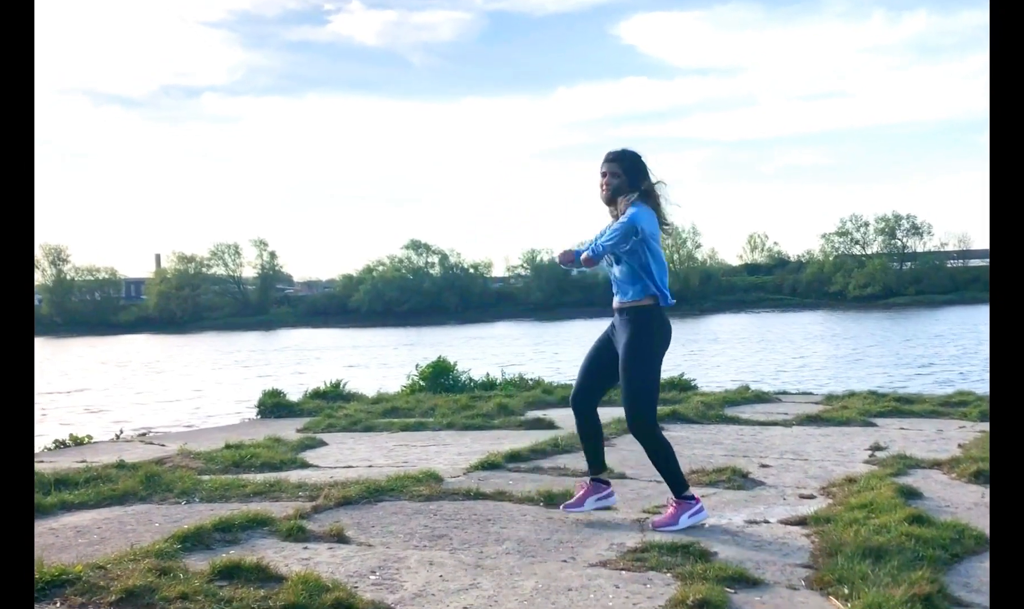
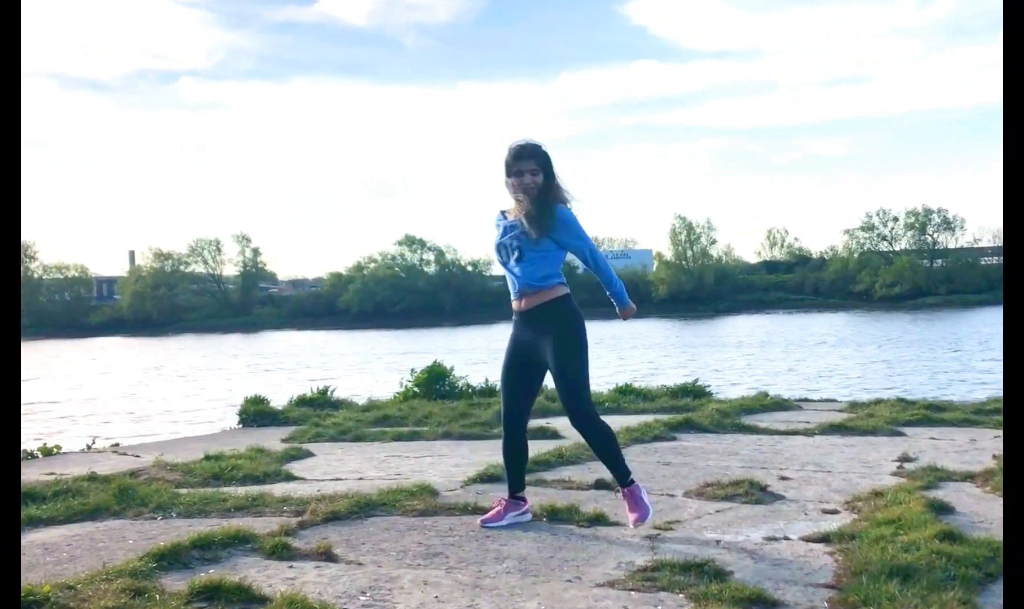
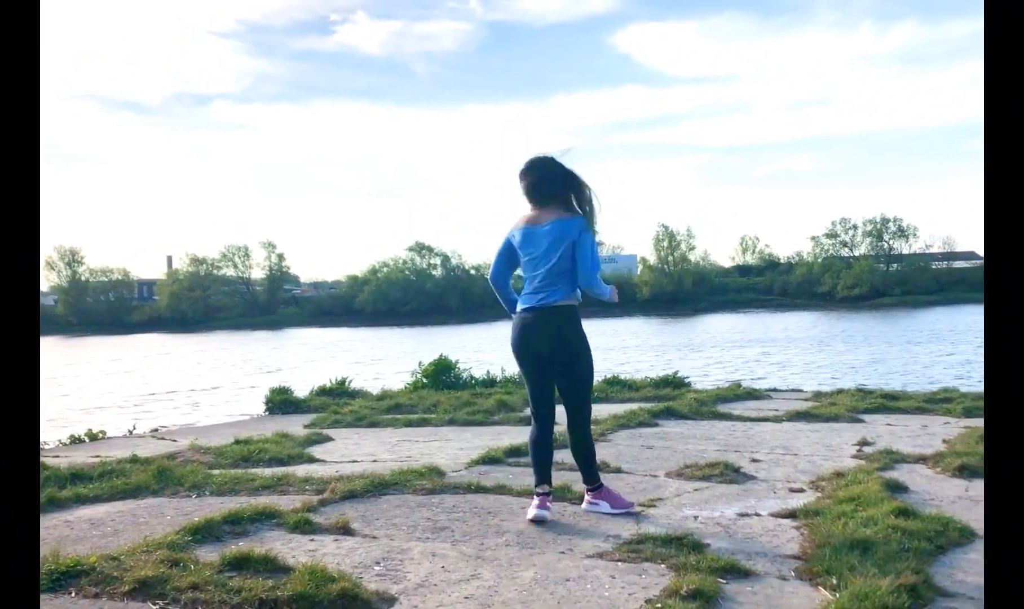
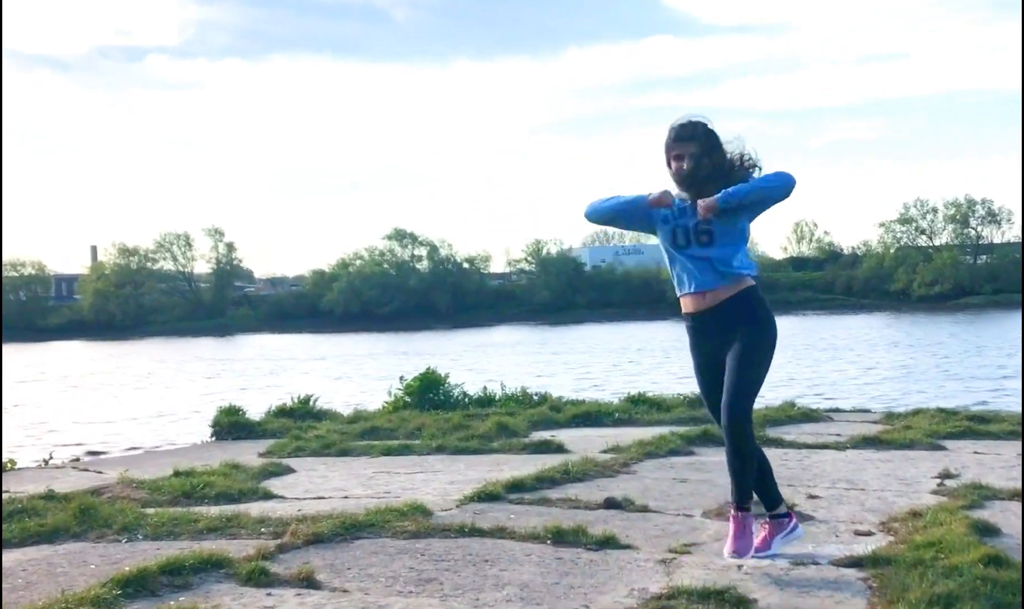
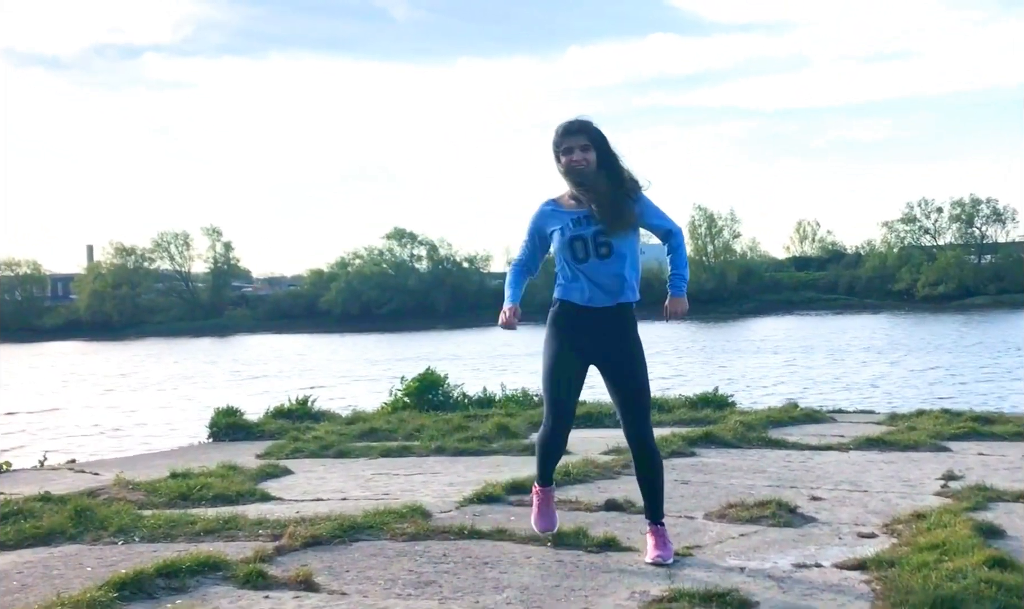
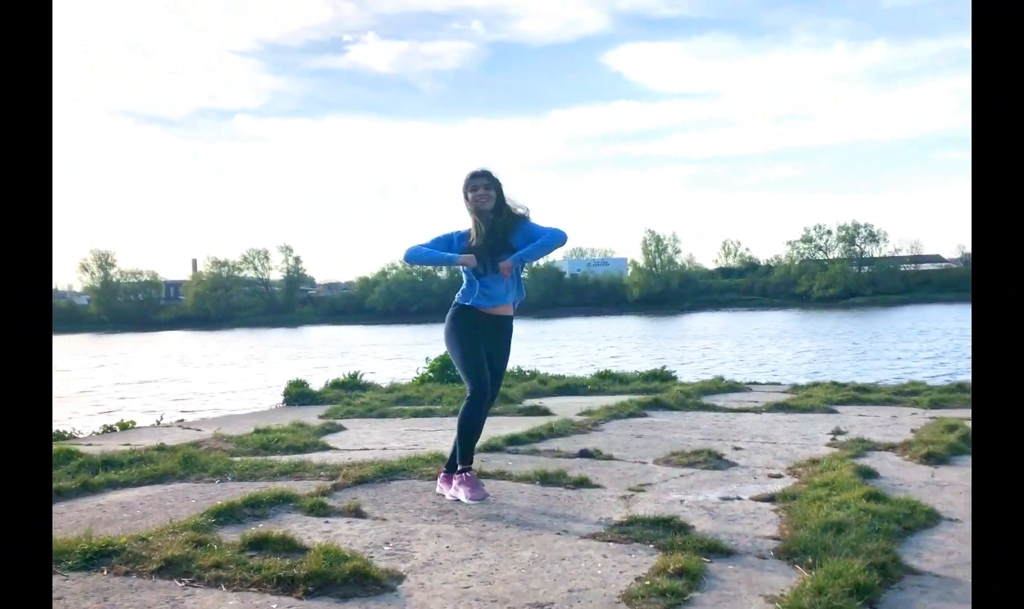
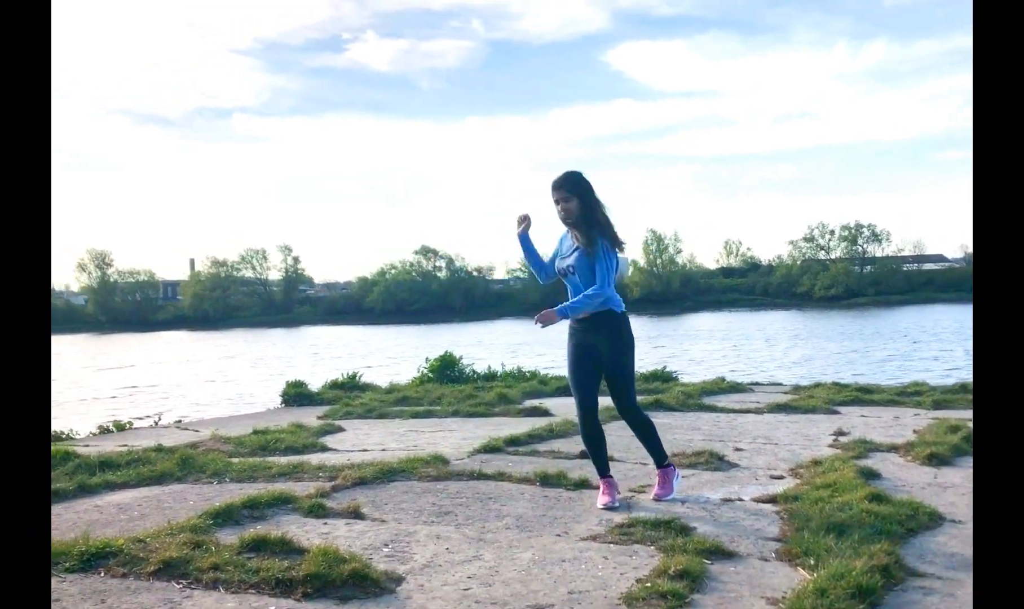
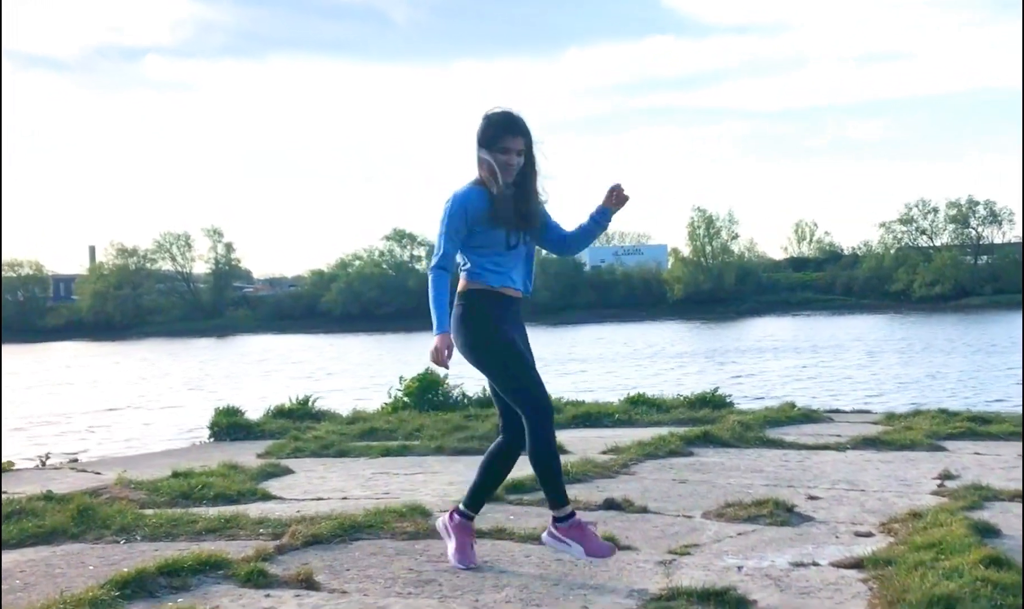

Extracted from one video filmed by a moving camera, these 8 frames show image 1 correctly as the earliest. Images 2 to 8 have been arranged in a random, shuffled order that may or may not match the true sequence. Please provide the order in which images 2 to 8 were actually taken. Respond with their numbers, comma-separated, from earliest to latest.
4, 6, 2, 5, 7, 8, 3
